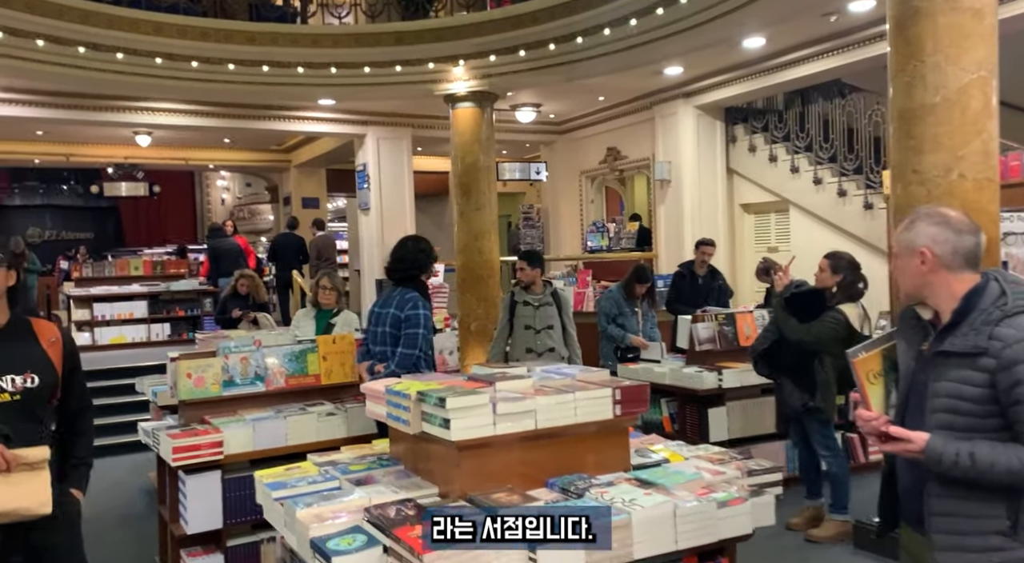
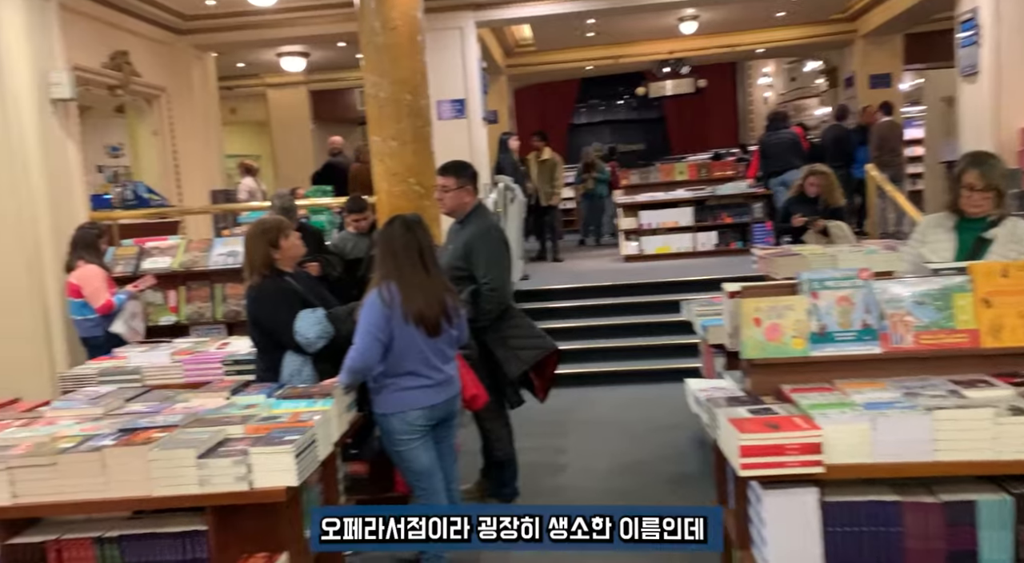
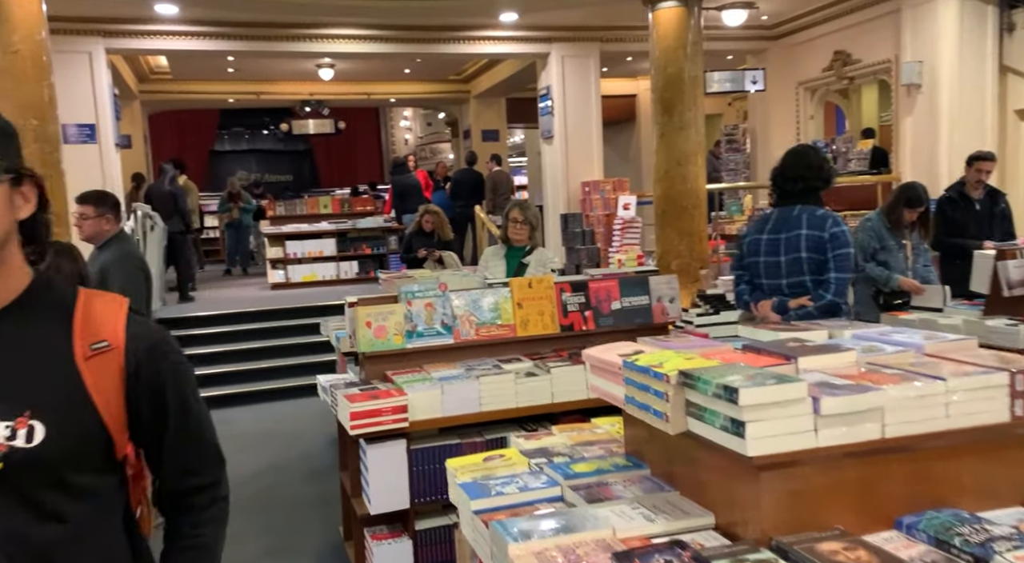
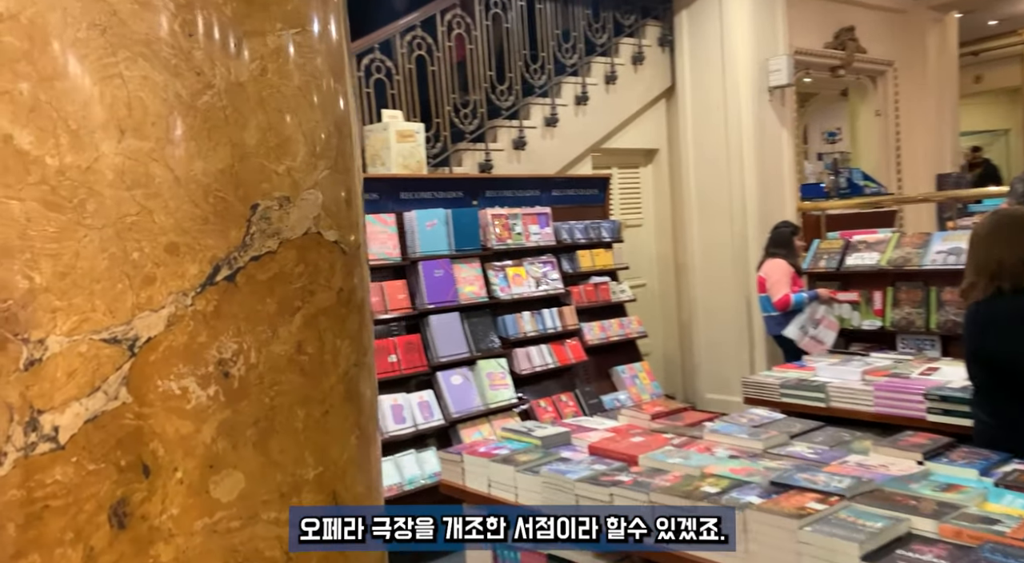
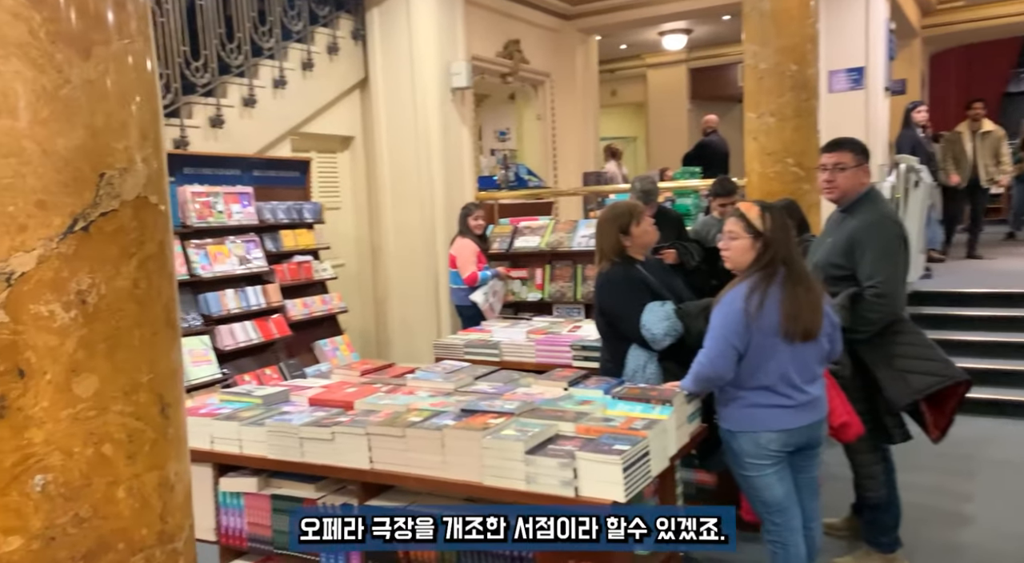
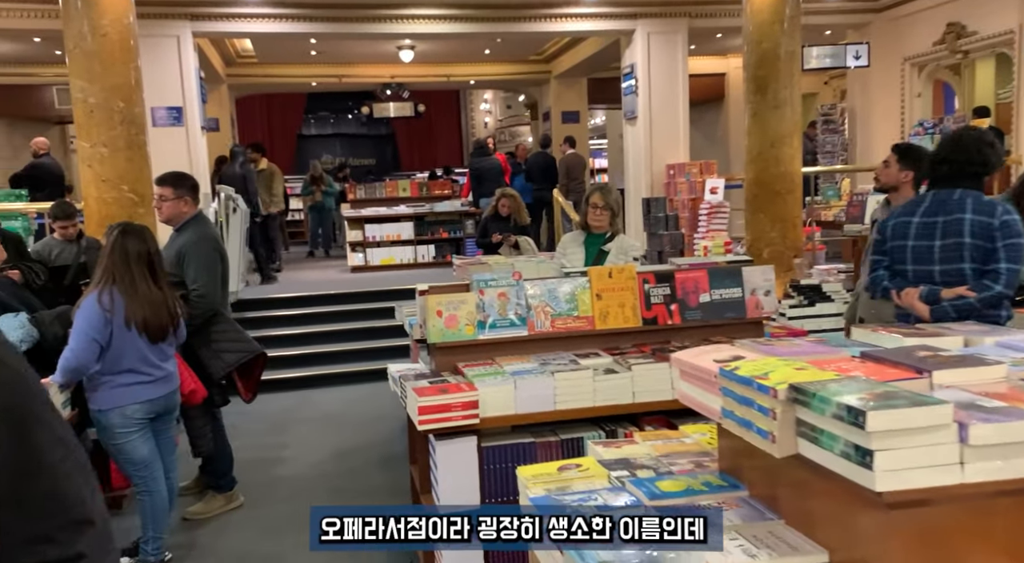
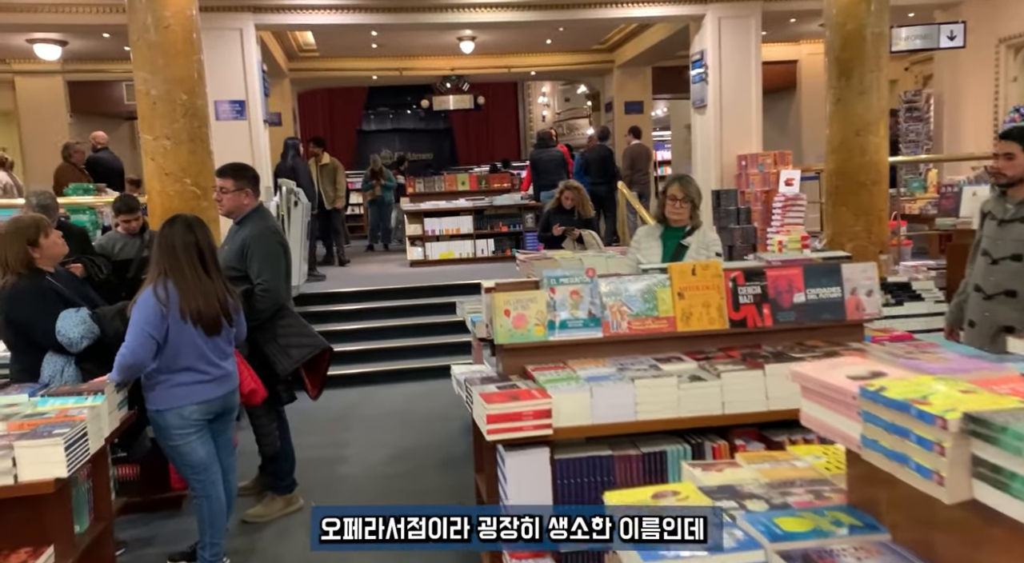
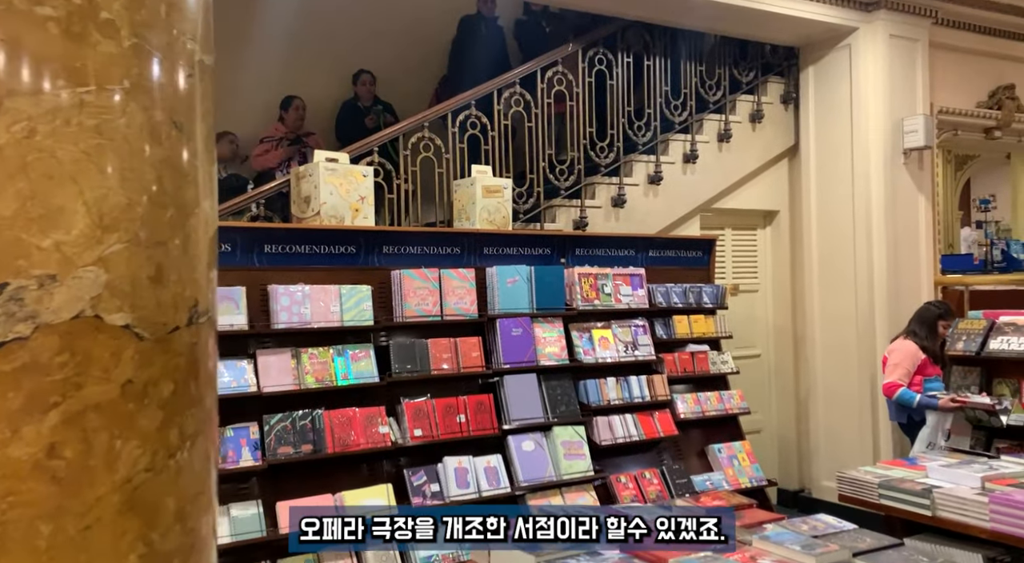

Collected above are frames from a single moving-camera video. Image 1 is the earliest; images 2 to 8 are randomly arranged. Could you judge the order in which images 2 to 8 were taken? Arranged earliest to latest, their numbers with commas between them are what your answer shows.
3, 6, 7, 2, 5, 4, 8
